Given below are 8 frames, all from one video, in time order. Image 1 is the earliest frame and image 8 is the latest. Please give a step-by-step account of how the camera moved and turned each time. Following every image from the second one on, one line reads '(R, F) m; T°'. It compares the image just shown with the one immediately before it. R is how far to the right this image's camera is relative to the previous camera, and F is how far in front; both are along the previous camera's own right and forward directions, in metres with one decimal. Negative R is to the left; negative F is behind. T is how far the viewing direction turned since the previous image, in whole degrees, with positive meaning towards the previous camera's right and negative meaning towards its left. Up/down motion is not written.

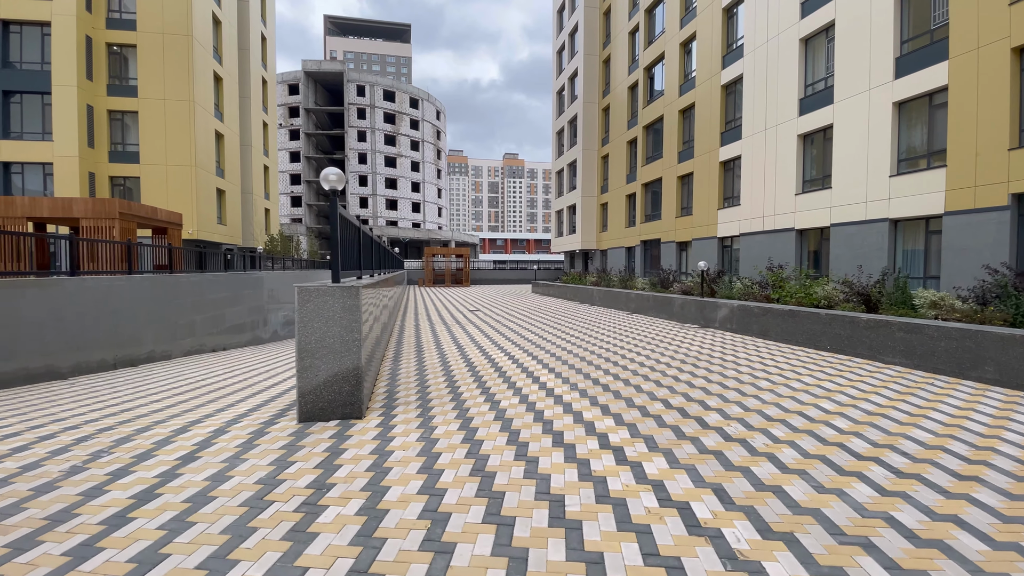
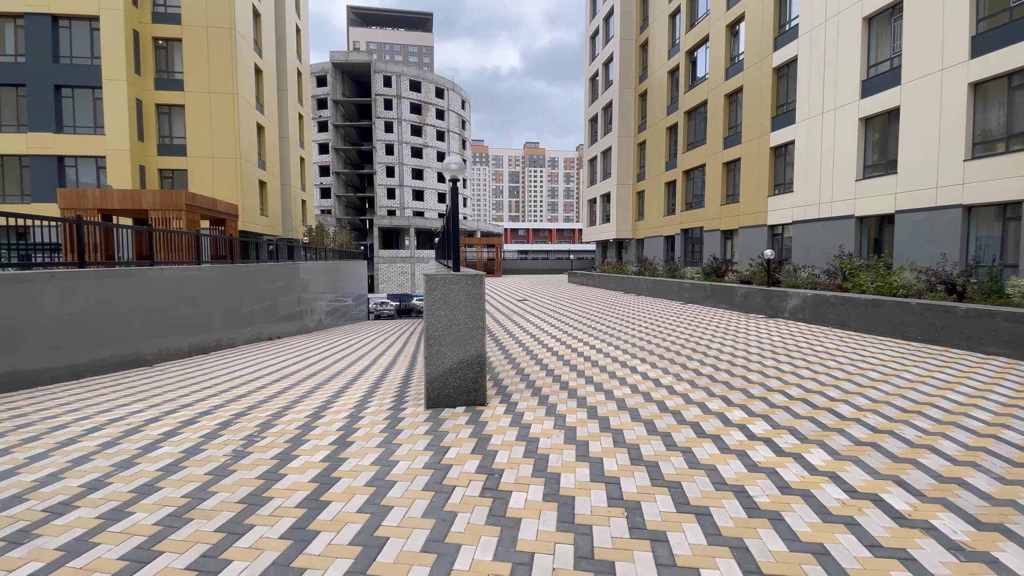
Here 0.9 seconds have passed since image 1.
(-1.0, 0.0) m; -2°
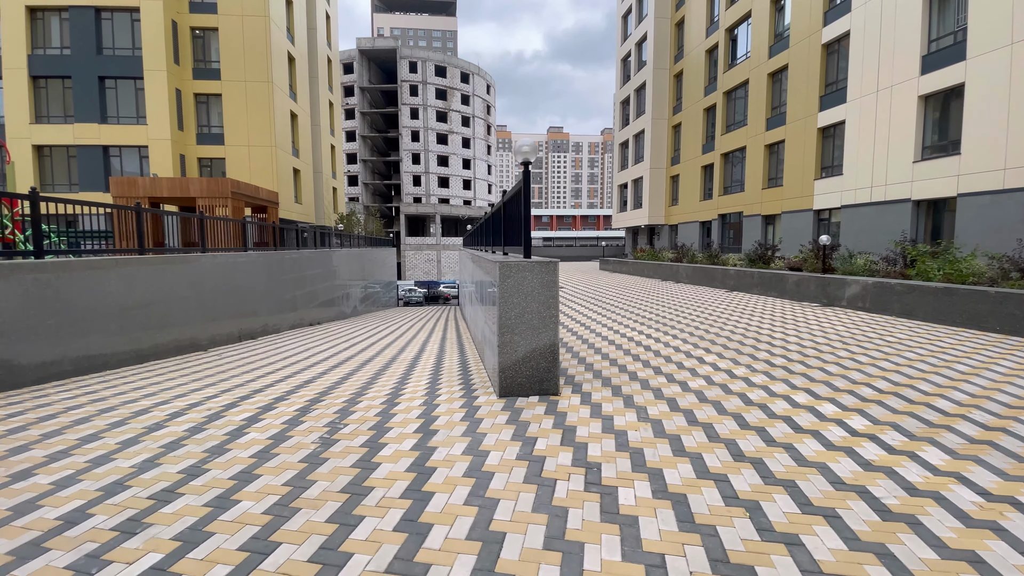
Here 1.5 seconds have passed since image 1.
(-0.5, +0.1) m; -3°
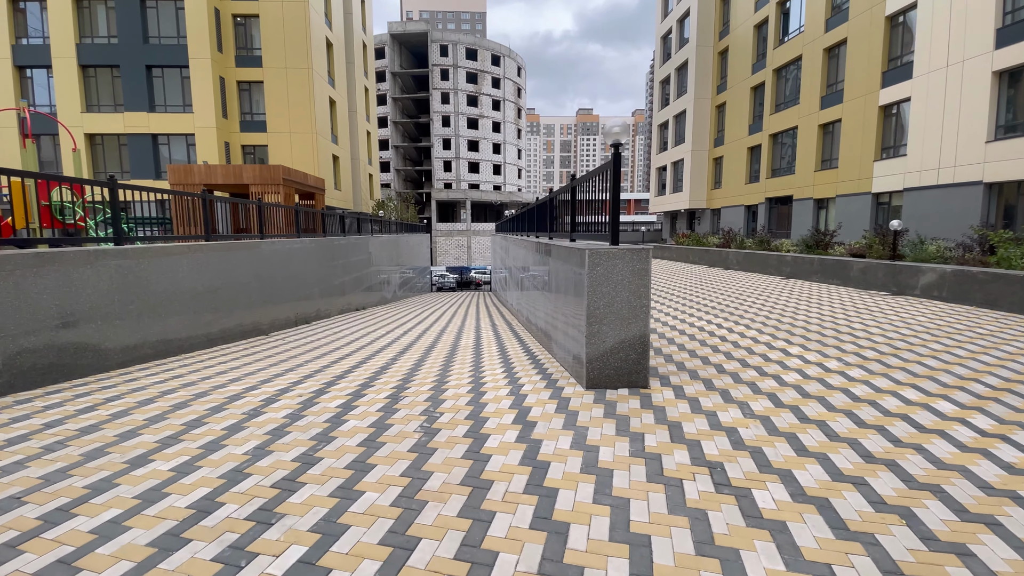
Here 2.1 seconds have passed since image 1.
(-0.5, +0.1) m; -3°
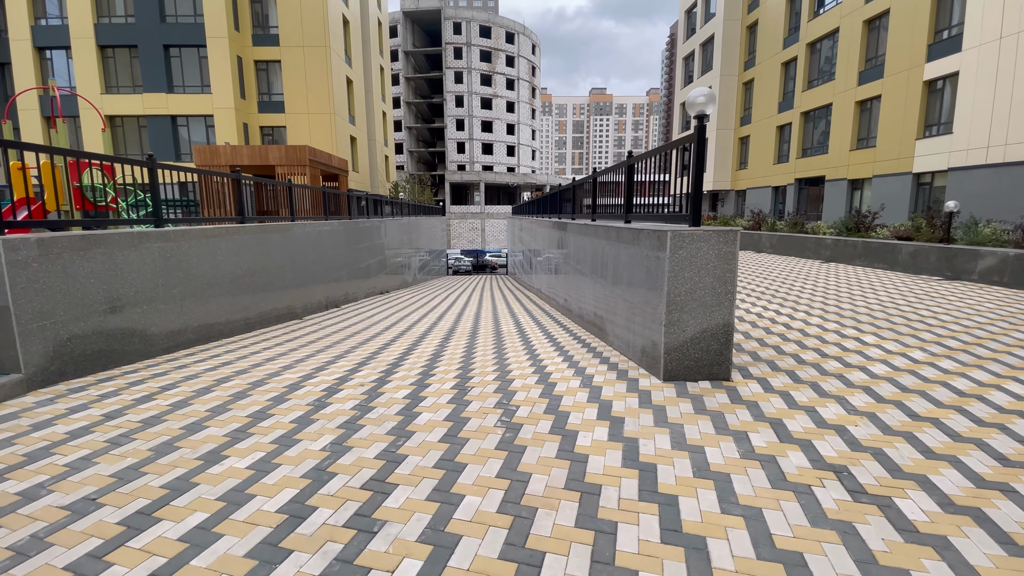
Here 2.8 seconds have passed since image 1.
(-0.5, +0.3) m; -1°
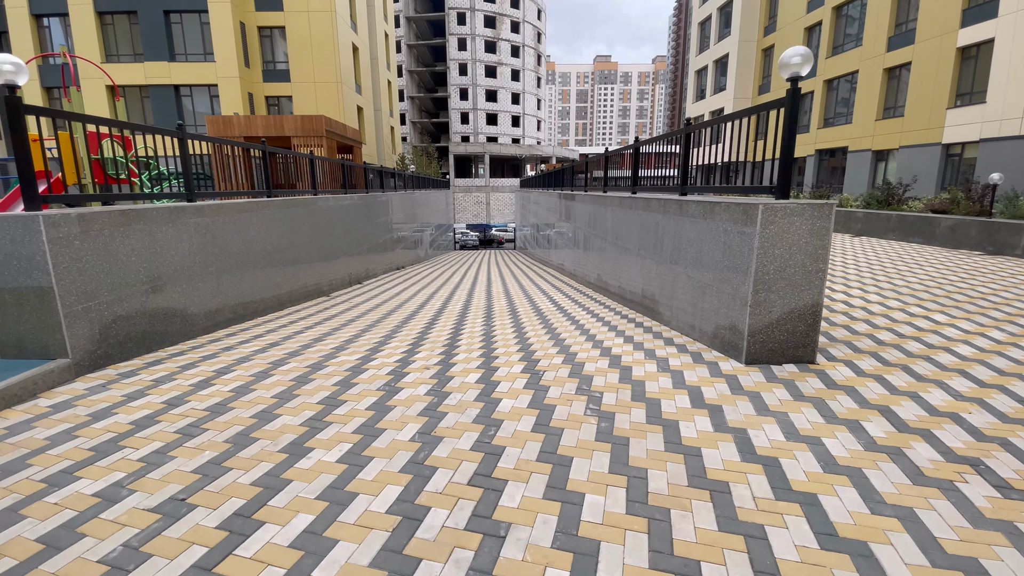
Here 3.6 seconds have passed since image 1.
(-0.5, +0.2) m; 0°
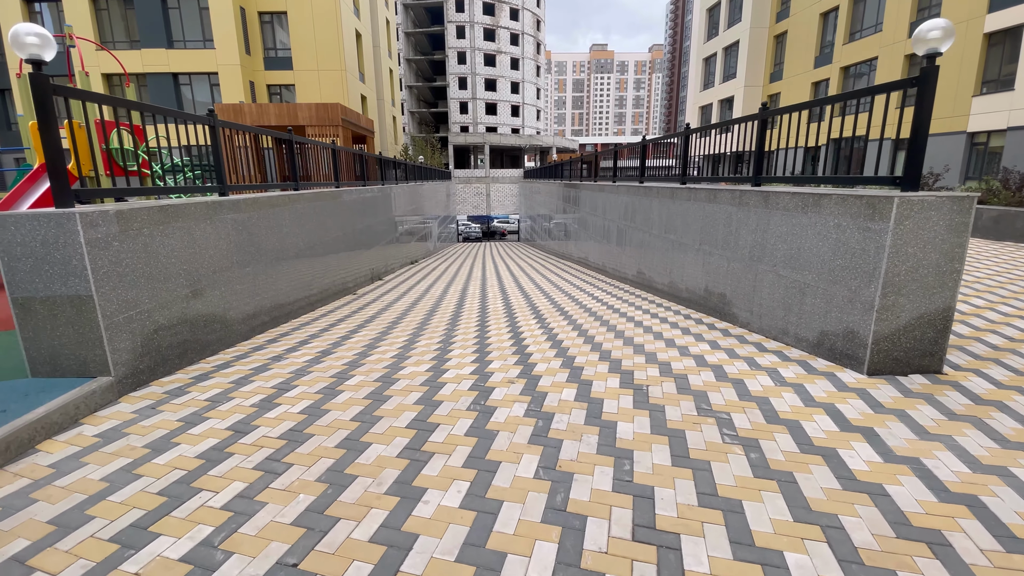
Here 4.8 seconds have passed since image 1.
(-0.7, +0.4) m; +1°
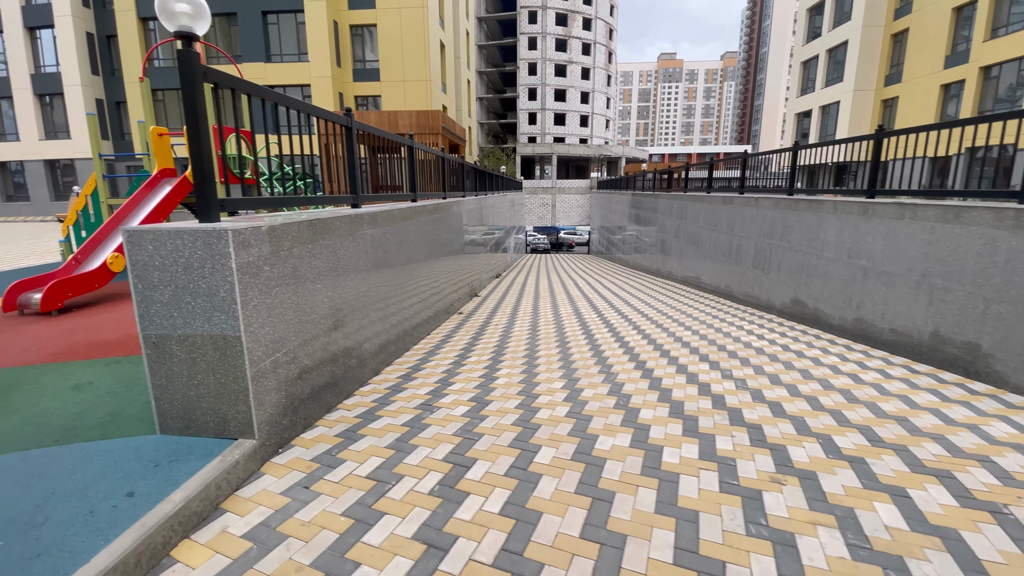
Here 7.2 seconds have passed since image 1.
(-1.0, +0.8) m; -7°
